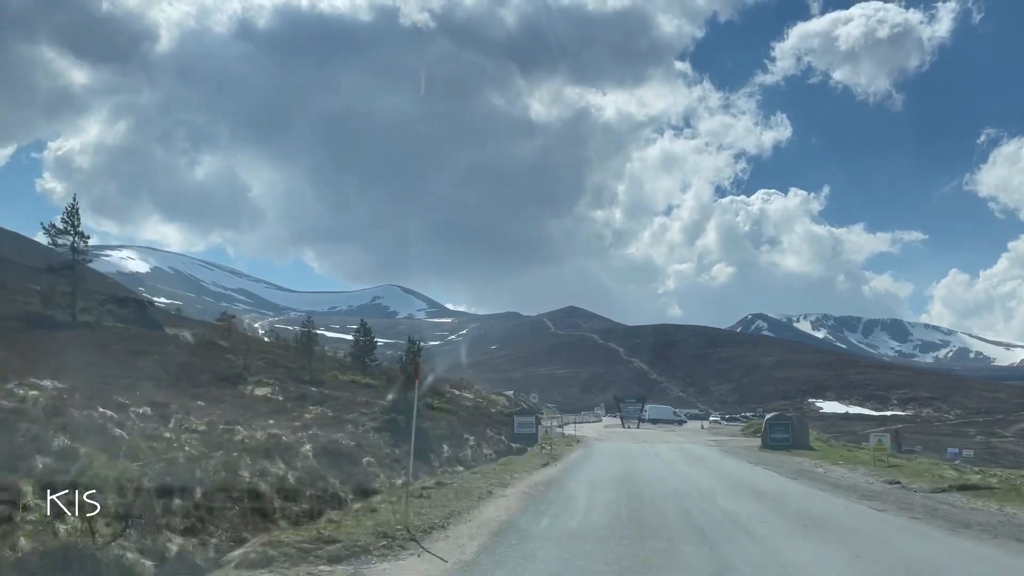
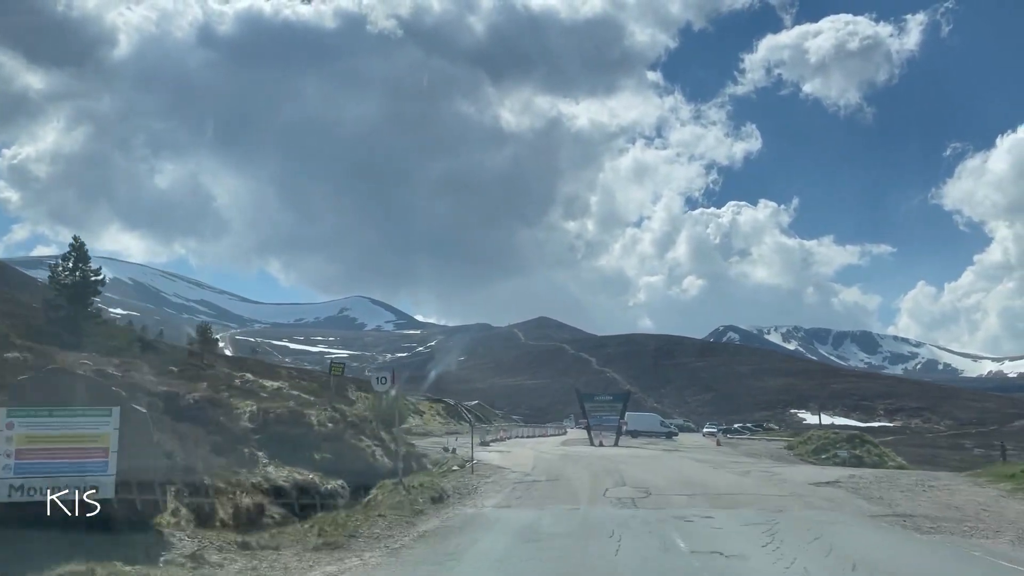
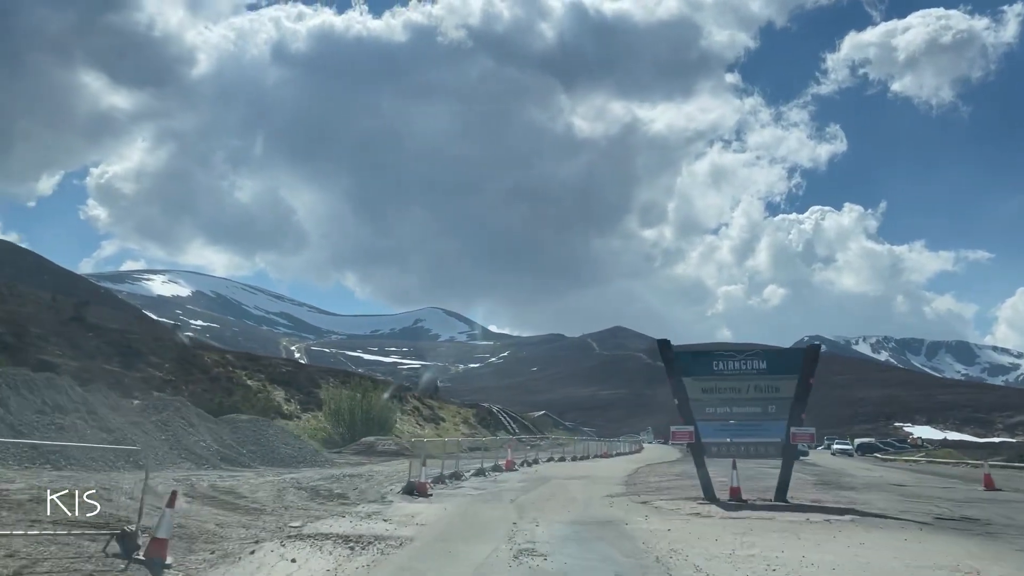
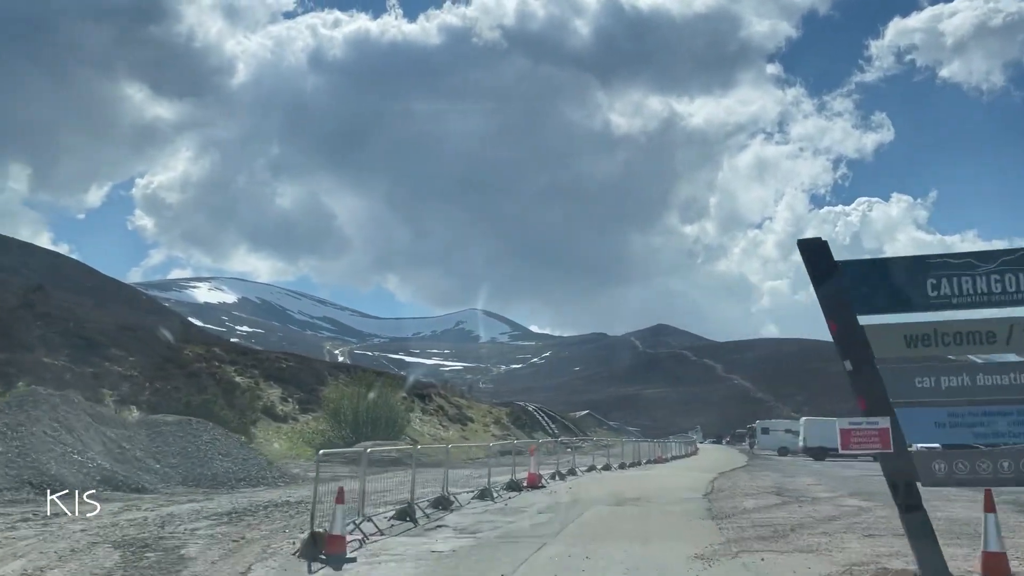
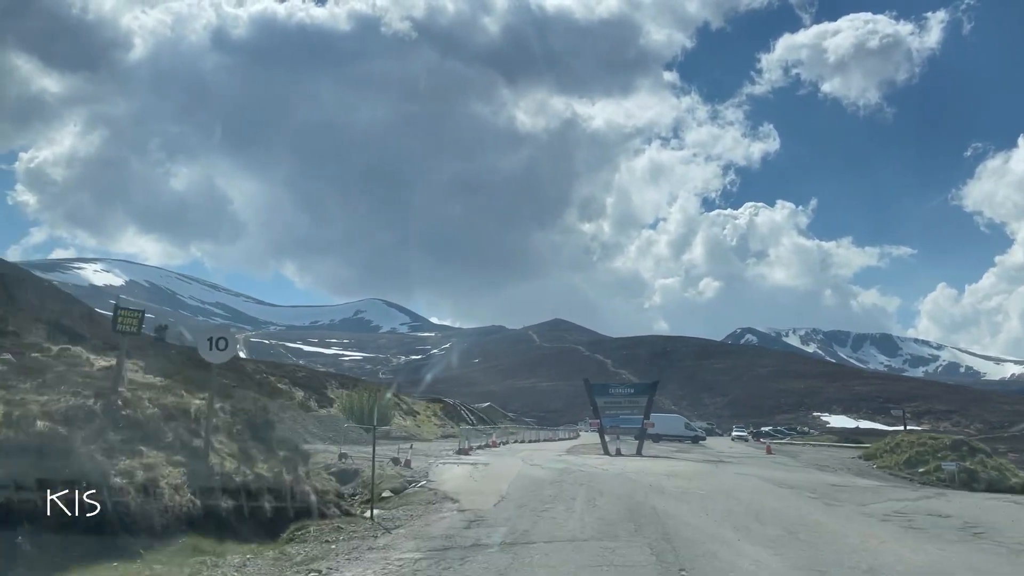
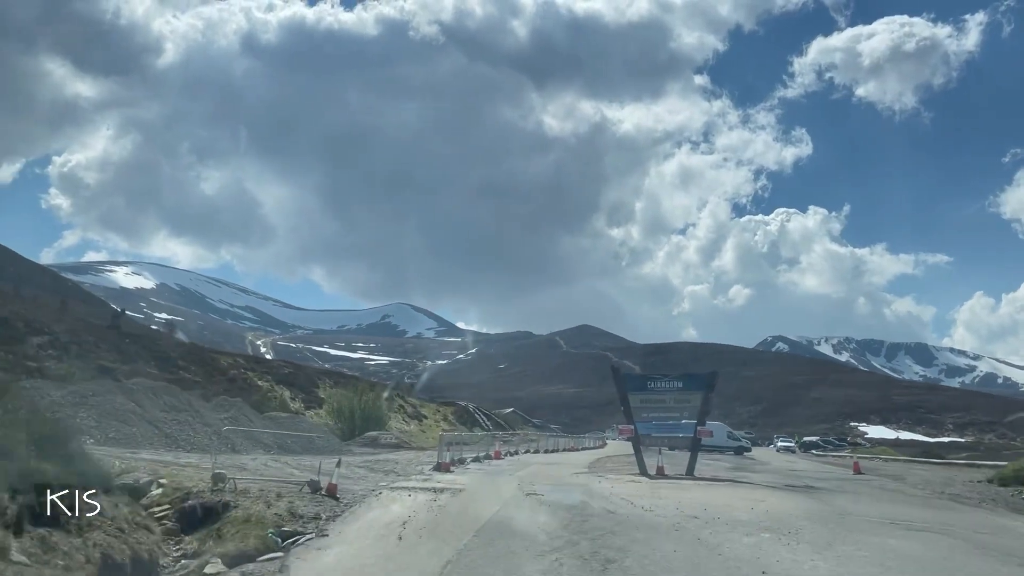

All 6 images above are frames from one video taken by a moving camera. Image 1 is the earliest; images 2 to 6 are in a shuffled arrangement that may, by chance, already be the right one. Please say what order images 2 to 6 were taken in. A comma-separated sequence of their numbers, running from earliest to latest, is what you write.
2, 5, 6, 3, 4
